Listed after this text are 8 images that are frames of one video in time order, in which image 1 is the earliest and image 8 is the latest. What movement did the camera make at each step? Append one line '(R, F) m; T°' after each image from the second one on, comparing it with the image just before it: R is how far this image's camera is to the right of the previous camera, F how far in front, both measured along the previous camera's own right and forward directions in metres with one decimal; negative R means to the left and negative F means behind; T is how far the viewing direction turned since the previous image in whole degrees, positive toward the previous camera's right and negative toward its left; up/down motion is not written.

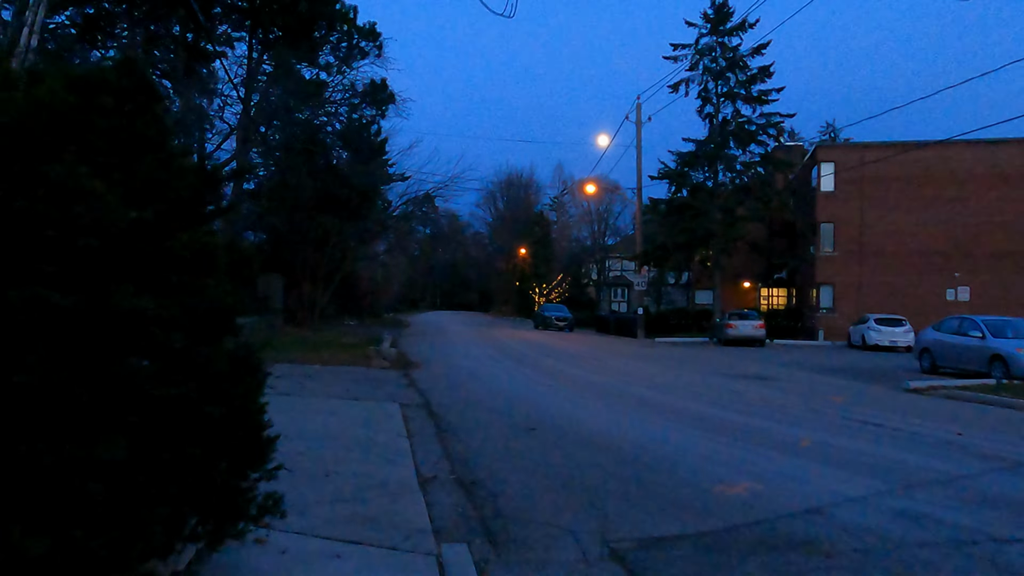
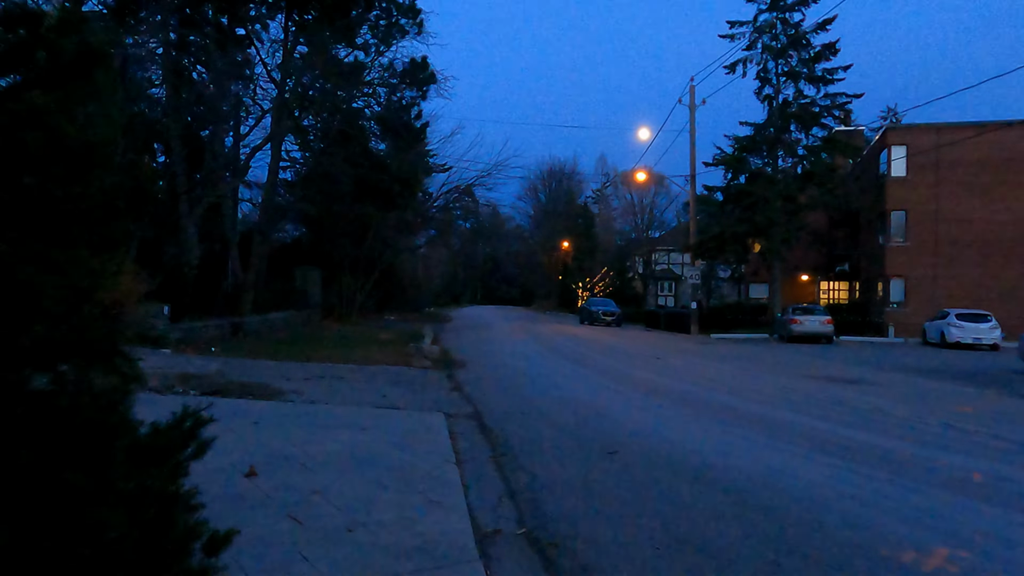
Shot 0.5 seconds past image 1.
(-0.2, +1.5) m; -2°
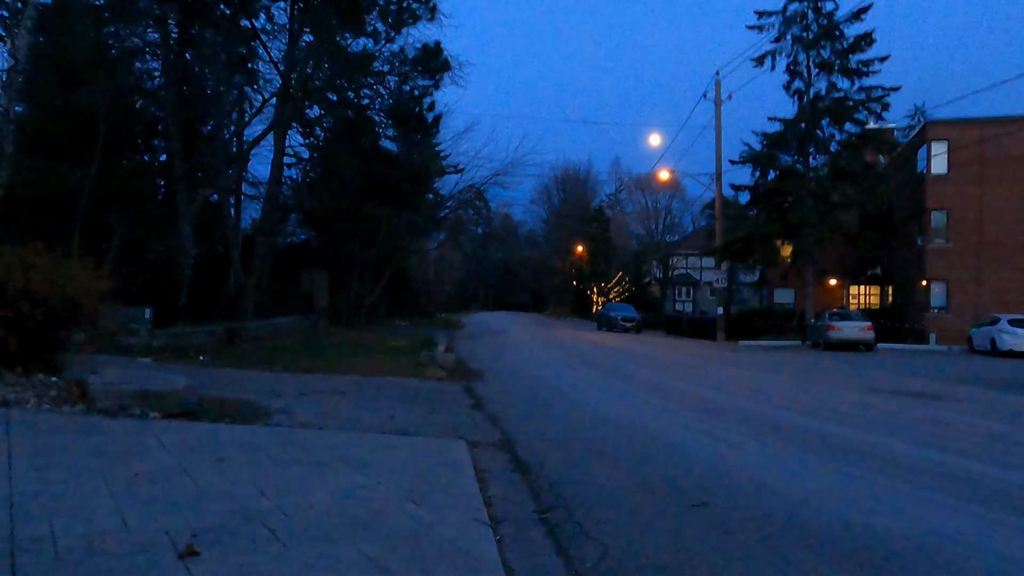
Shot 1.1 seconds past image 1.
(-0.2, +1.4) m; -1°
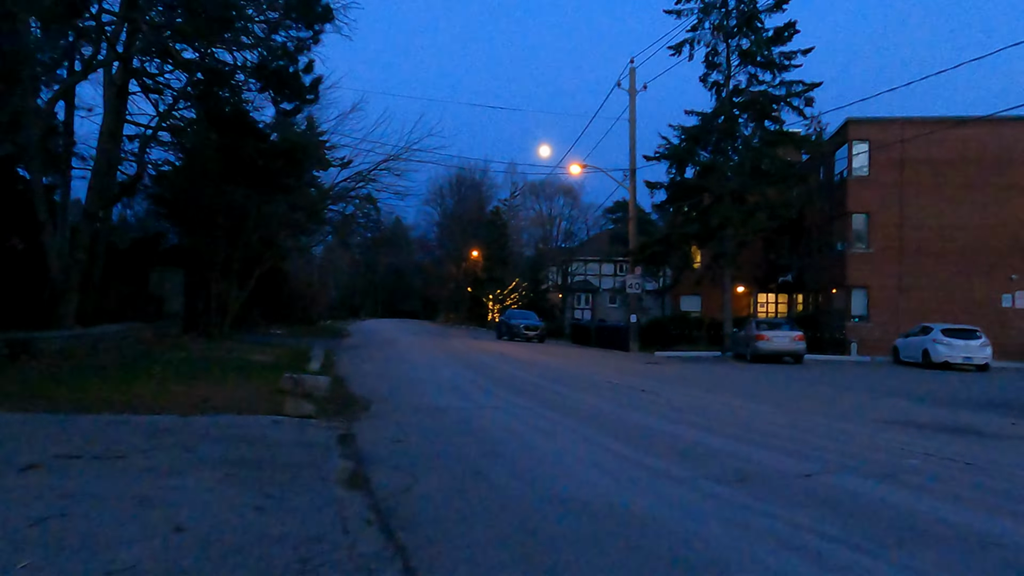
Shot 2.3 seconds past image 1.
(-0.1, +3.2) m; +7°
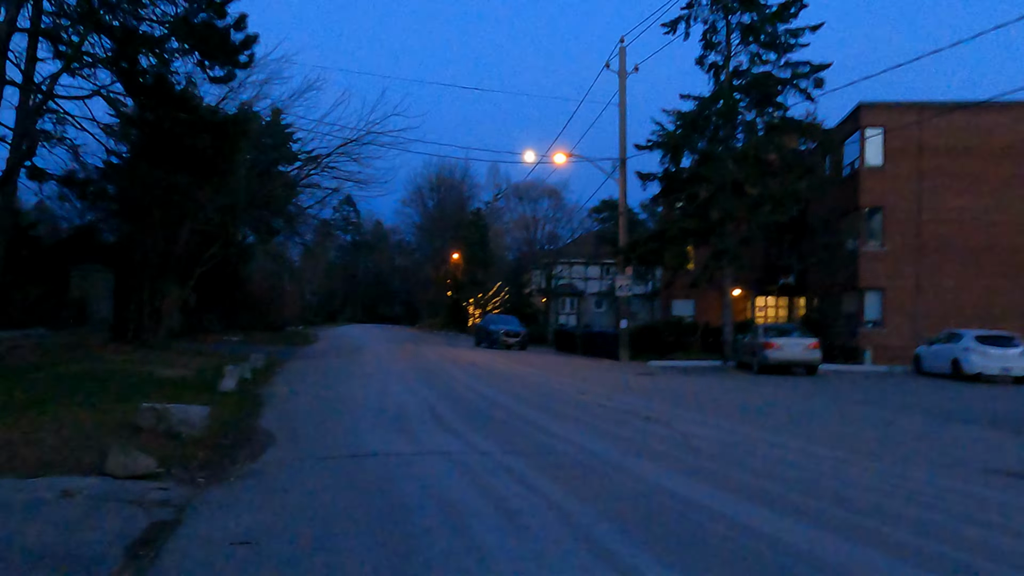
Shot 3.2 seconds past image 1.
(+0.2, +2.7) m; +1°
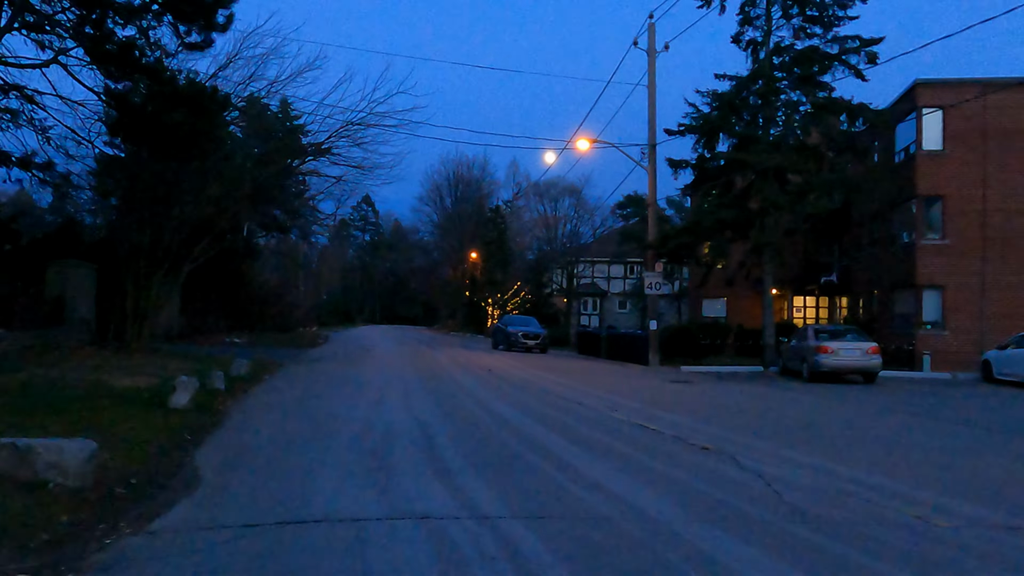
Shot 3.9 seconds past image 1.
(0.0, +2.1) m; -1°
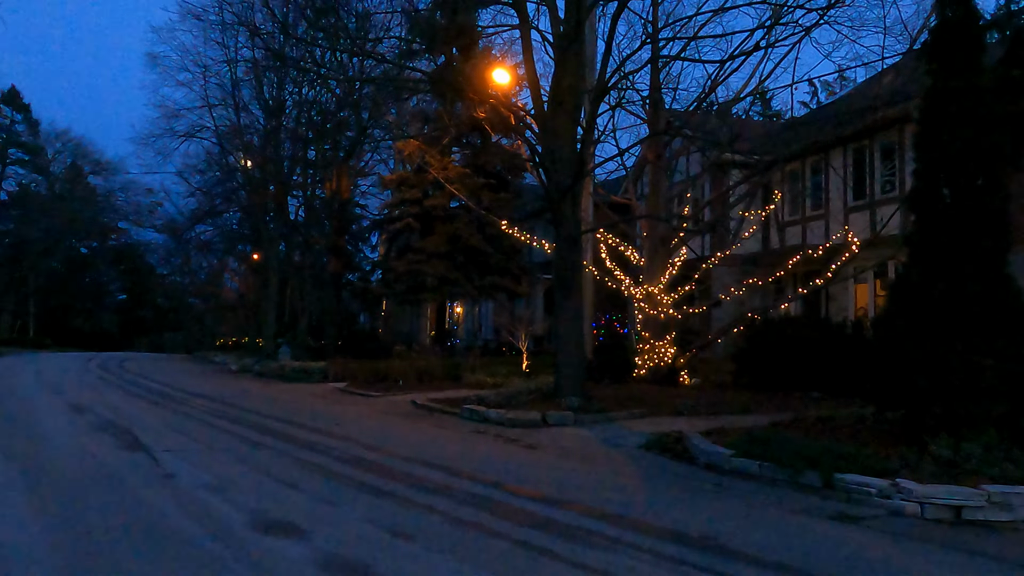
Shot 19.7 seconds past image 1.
(0.0, +0.8) m; +3°
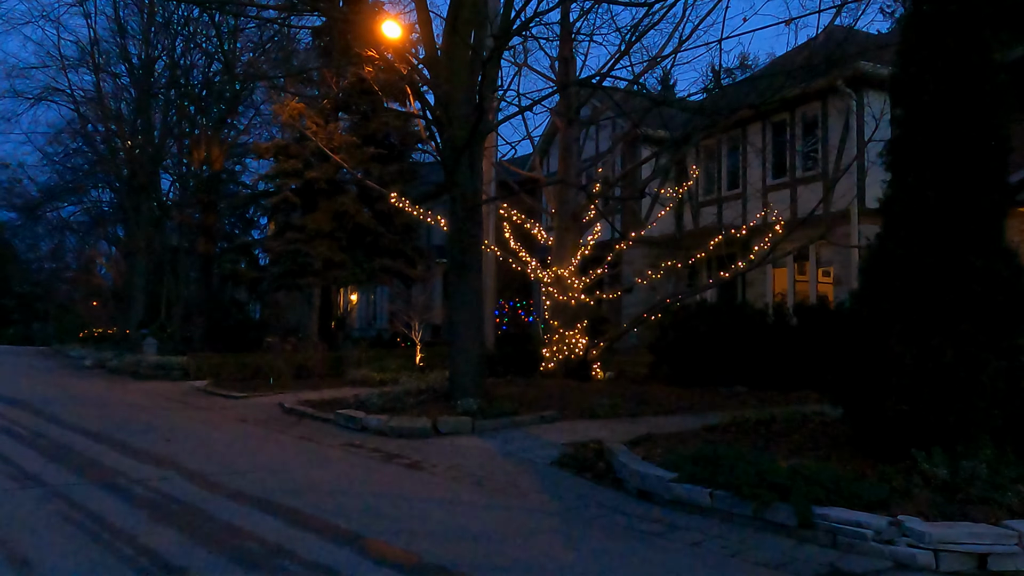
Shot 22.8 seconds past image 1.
(+0.2, +2.6) m; +6°
